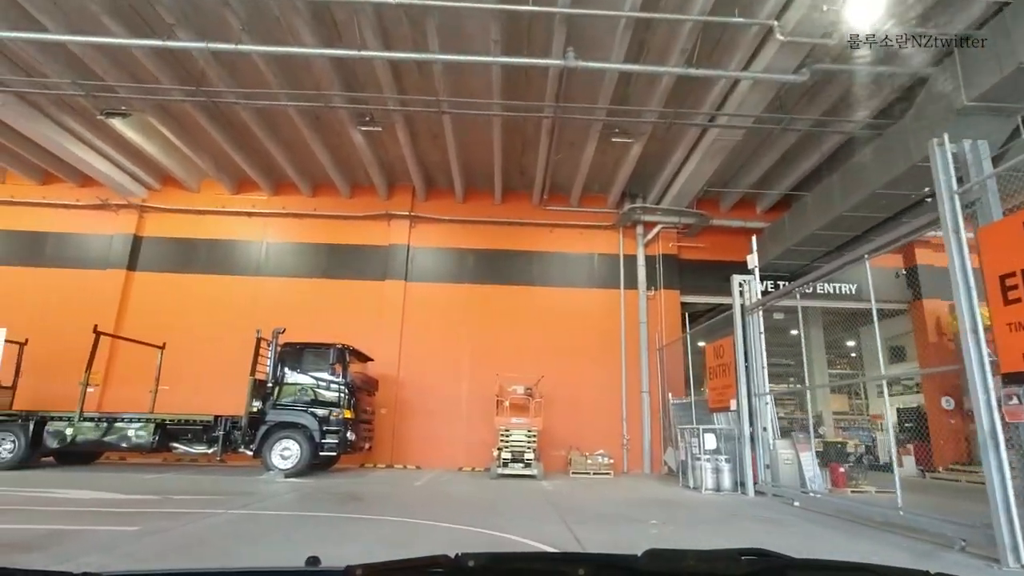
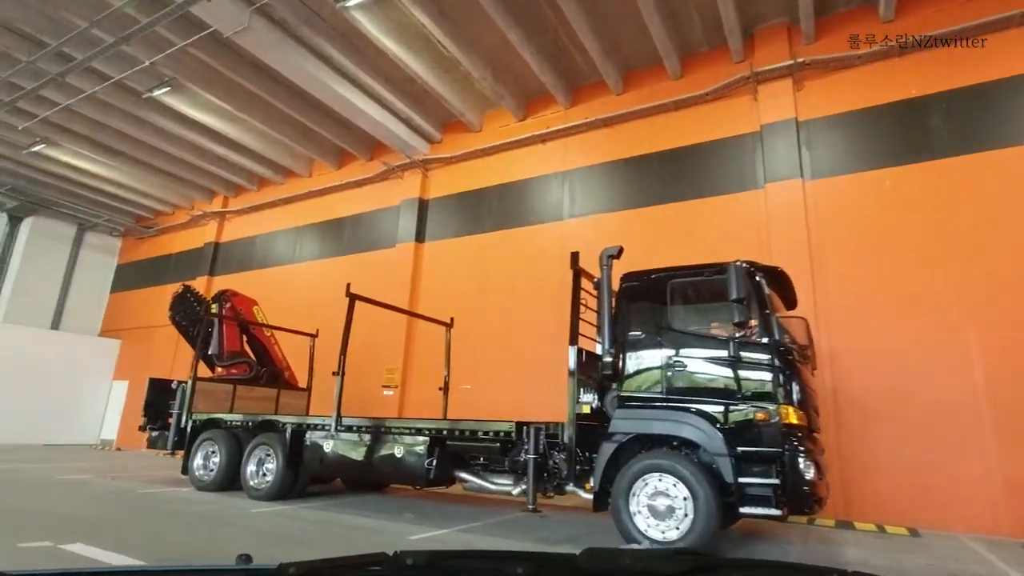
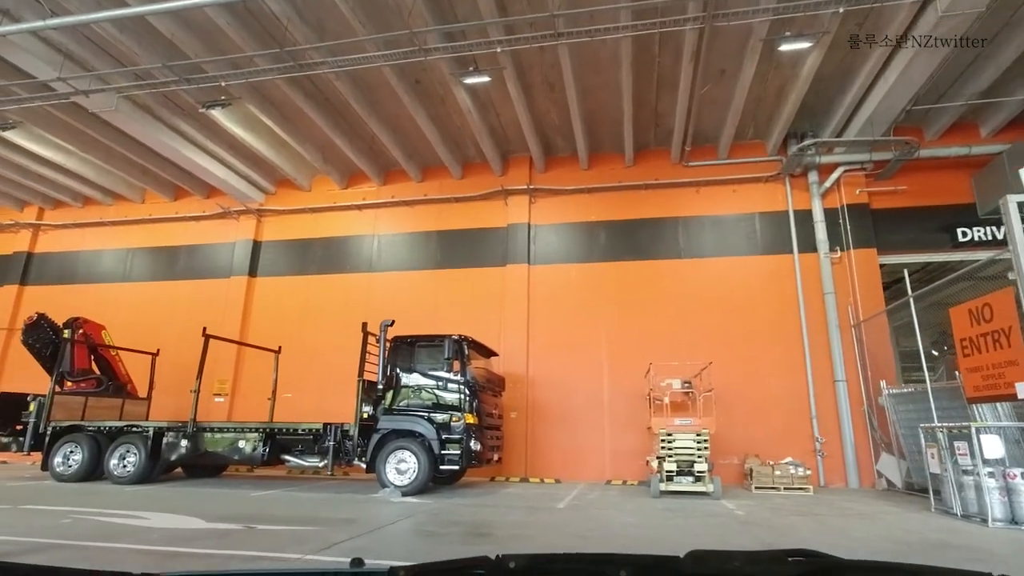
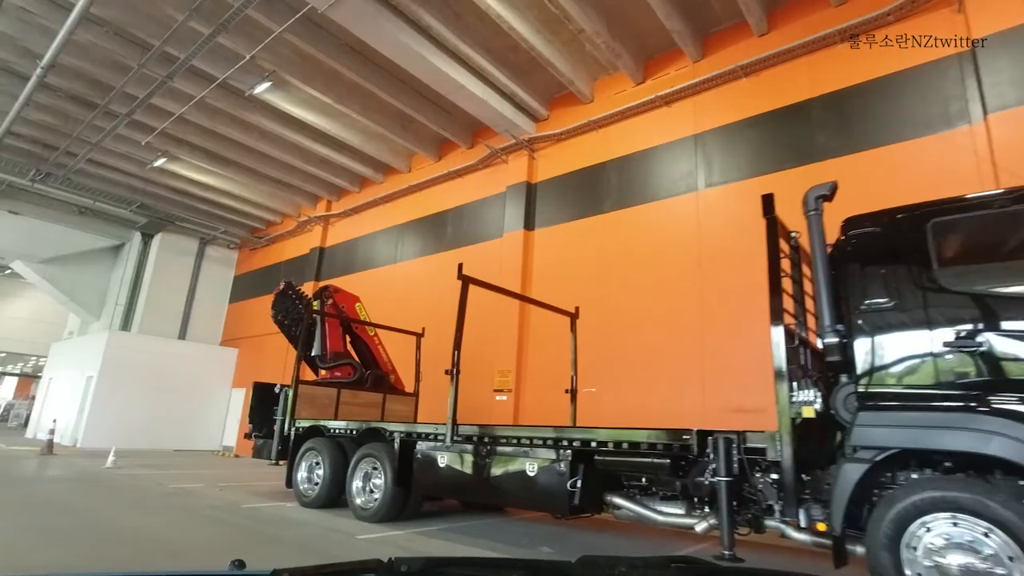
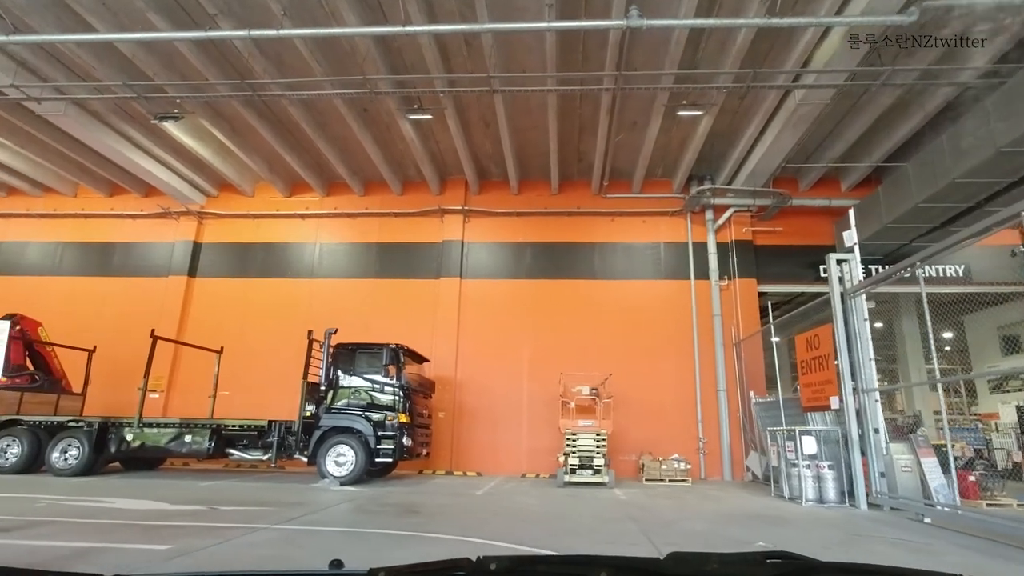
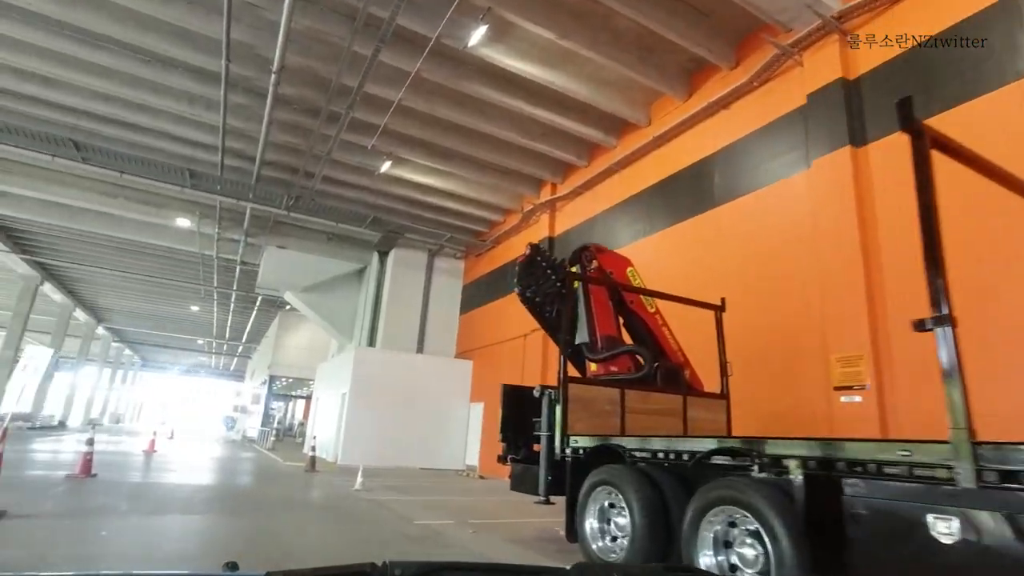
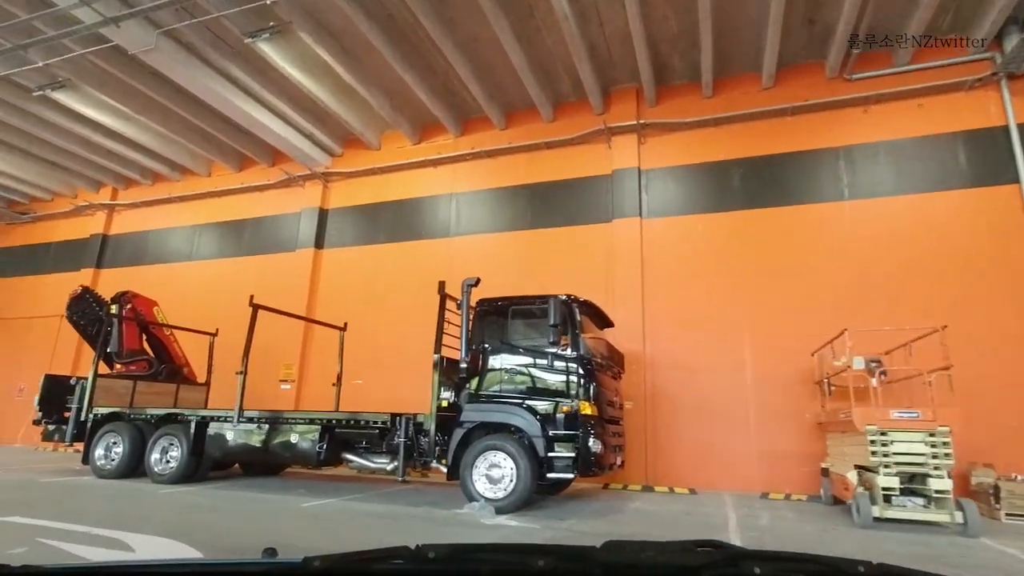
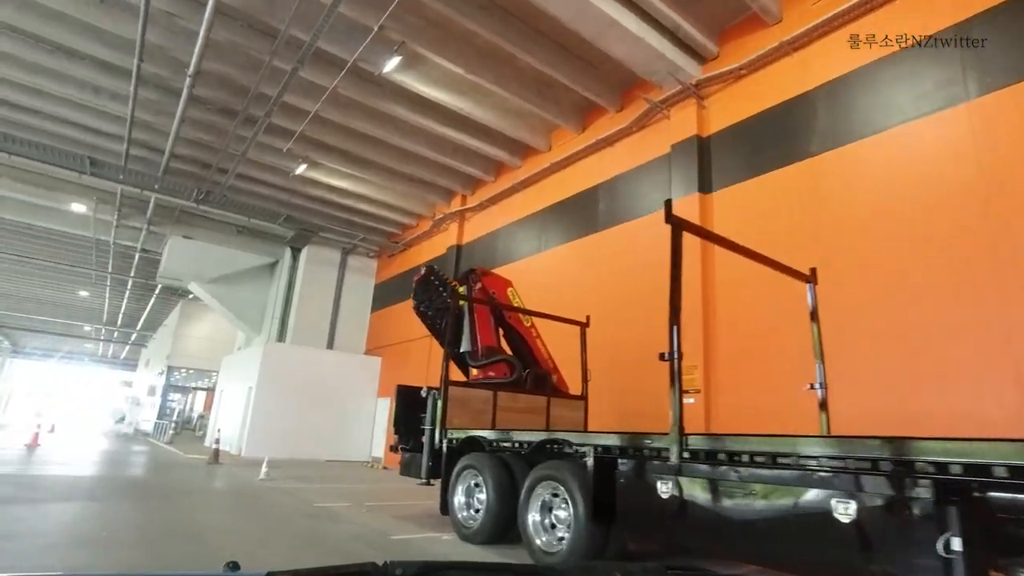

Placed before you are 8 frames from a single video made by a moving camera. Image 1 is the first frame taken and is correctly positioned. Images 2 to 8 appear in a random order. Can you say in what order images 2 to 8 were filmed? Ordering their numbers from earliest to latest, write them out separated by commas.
5, 3, 7, 2, 4, 8, 6
